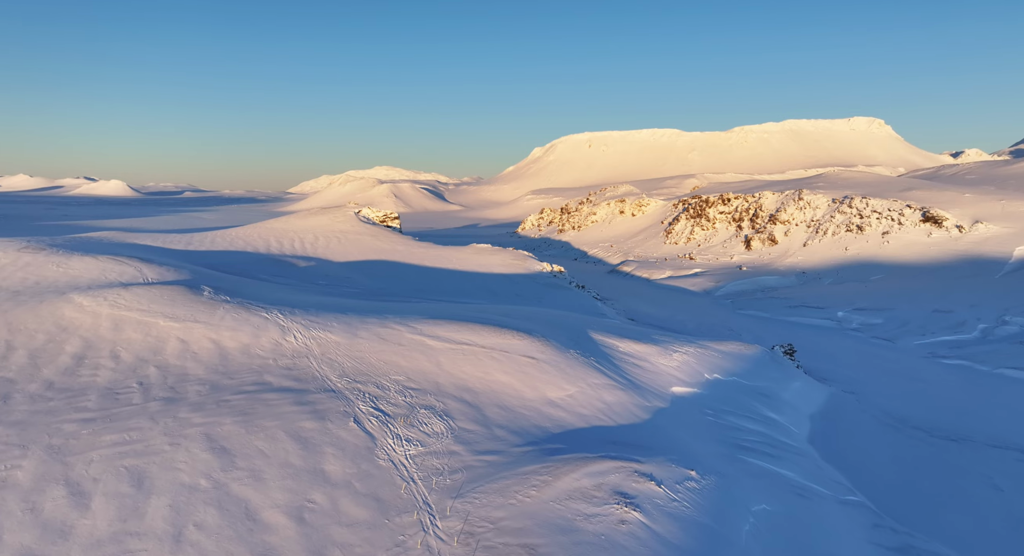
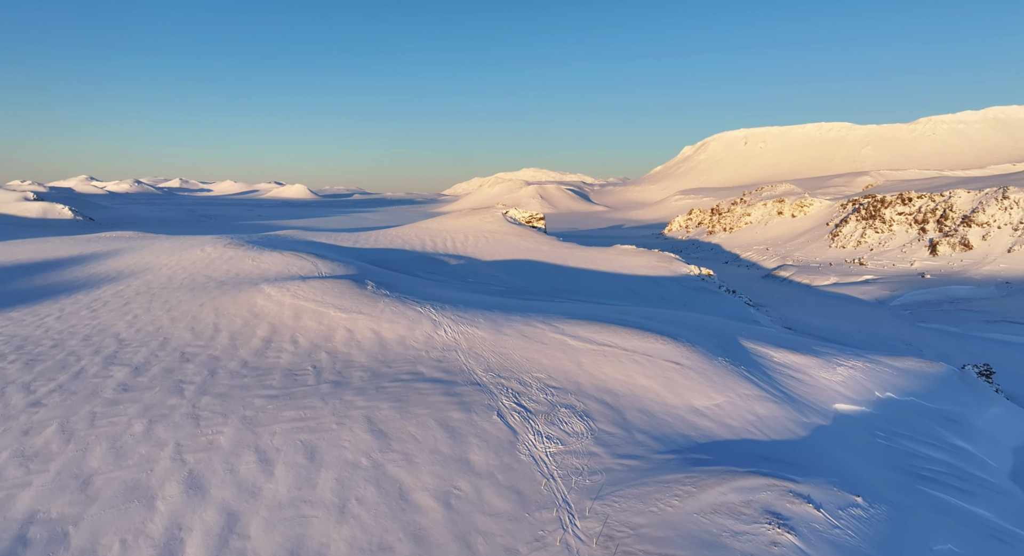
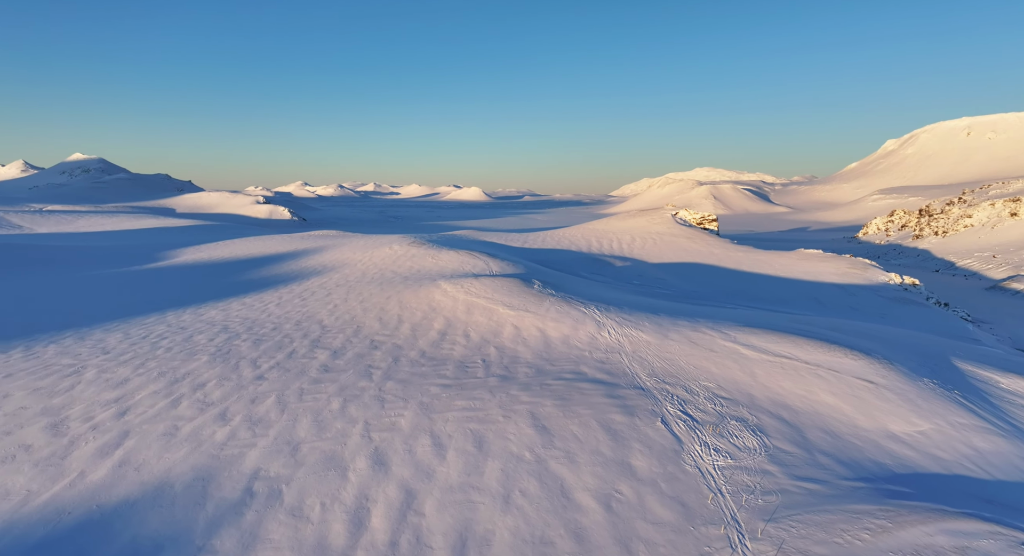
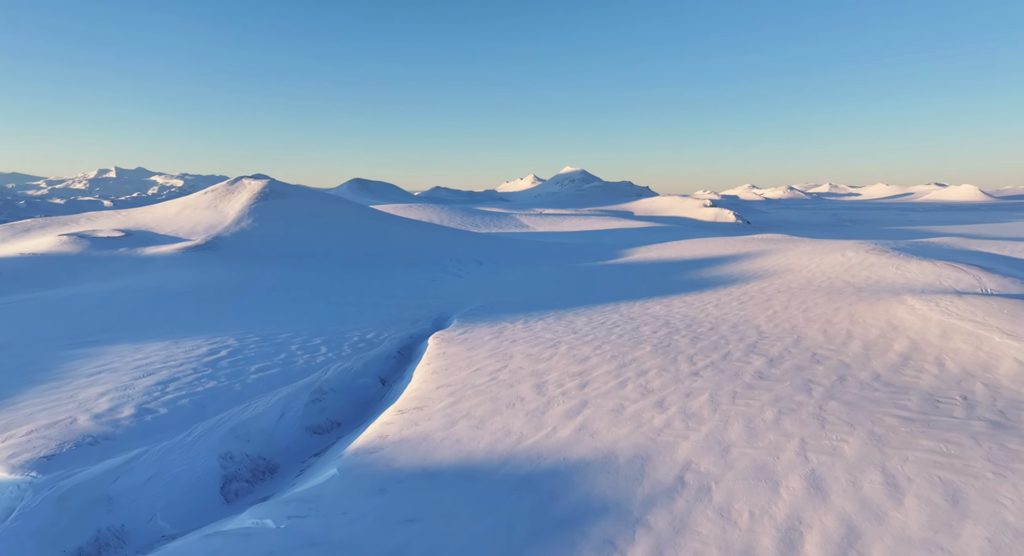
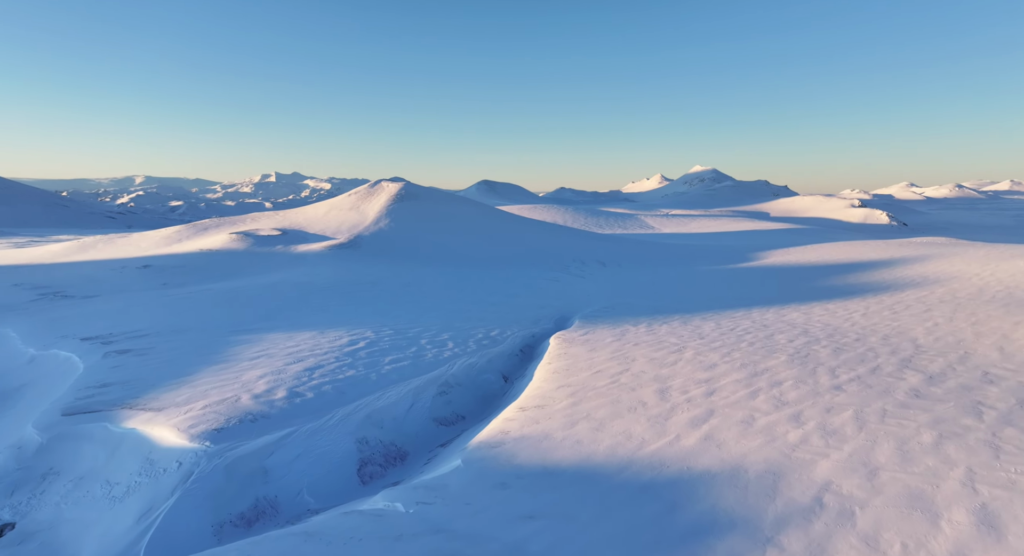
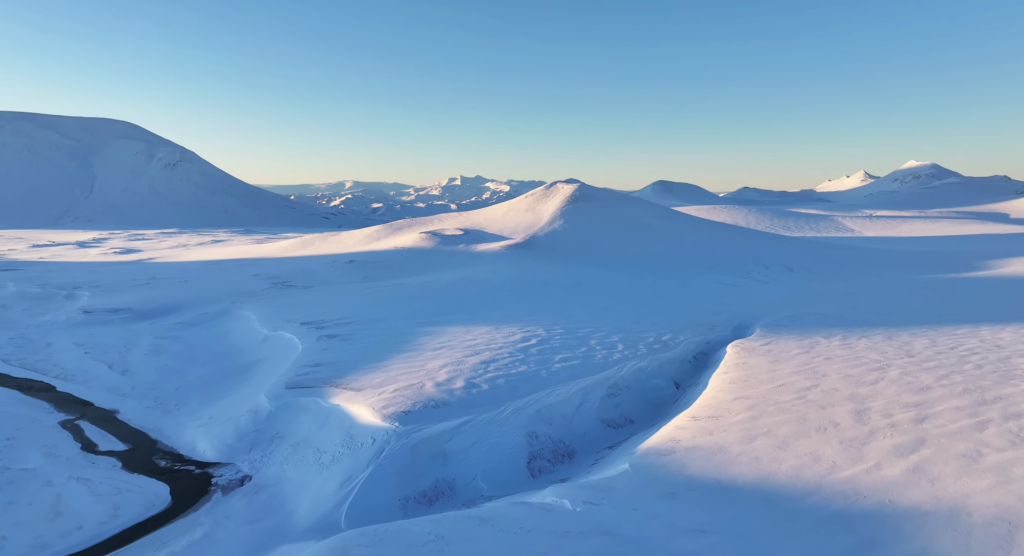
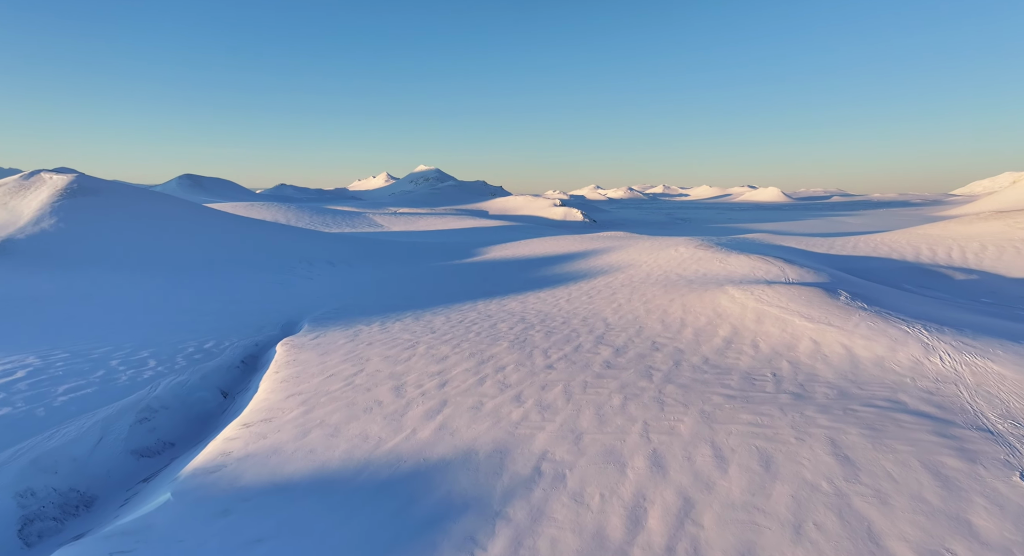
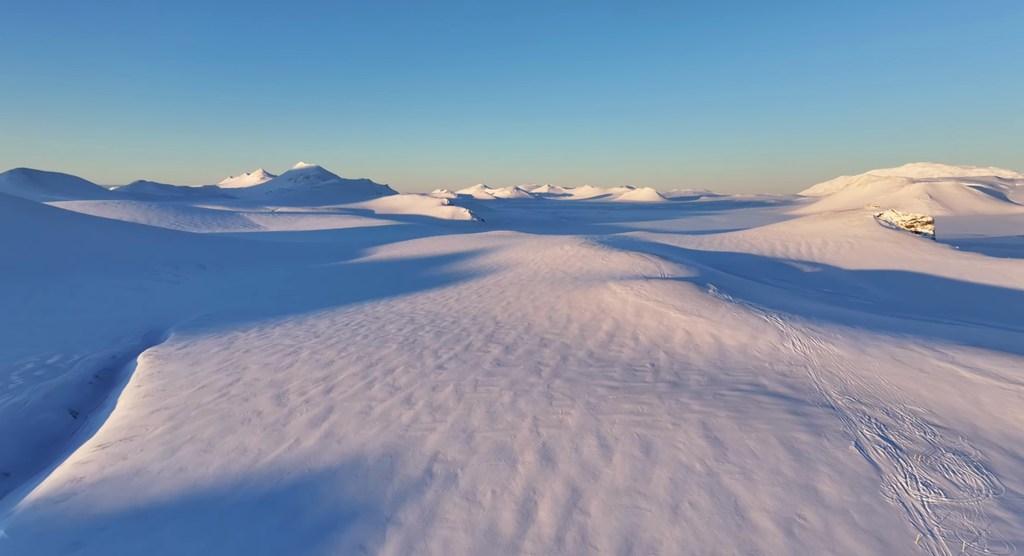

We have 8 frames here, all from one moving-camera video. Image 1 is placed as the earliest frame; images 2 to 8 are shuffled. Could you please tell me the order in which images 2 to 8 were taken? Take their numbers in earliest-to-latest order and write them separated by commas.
2, 3, 8, 7, 4, 5, 6
